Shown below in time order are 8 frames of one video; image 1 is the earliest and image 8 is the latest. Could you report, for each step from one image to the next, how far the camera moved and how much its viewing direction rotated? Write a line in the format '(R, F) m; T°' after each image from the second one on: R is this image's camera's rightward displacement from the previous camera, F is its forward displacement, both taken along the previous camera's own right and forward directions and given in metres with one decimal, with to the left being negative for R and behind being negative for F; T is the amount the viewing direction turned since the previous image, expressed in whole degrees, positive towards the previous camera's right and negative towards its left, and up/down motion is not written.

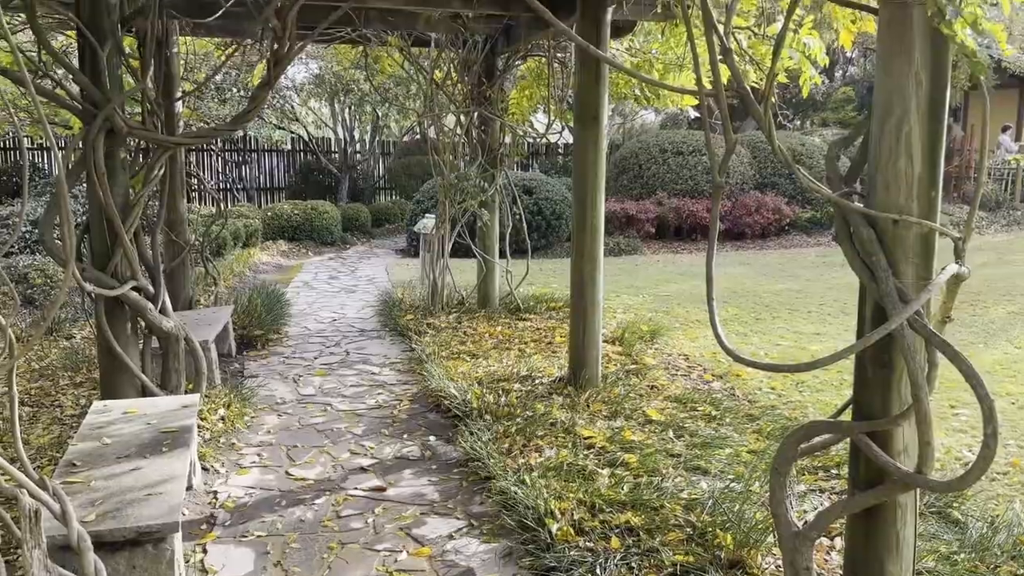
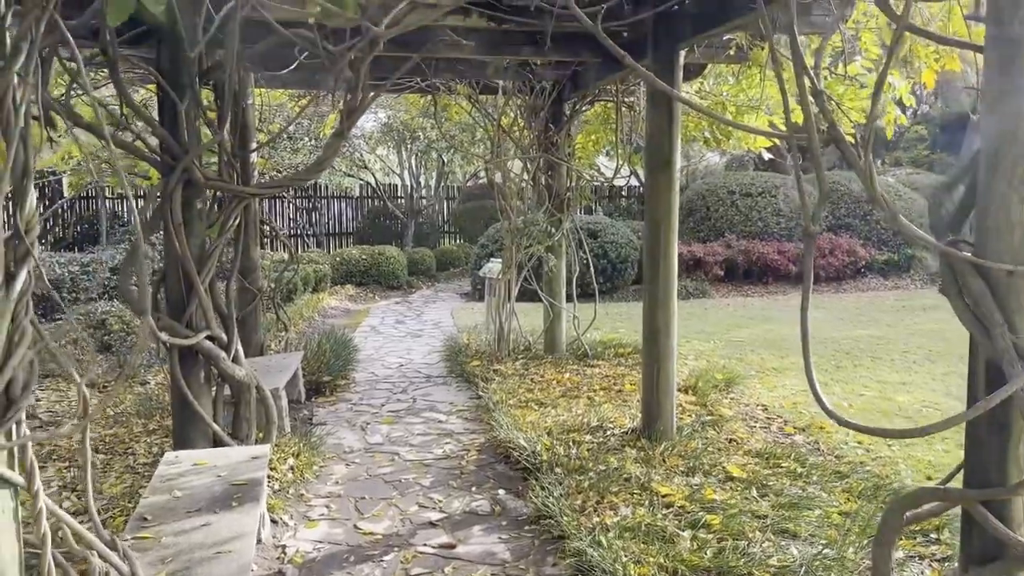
(0.0, +0.1) m; -4°
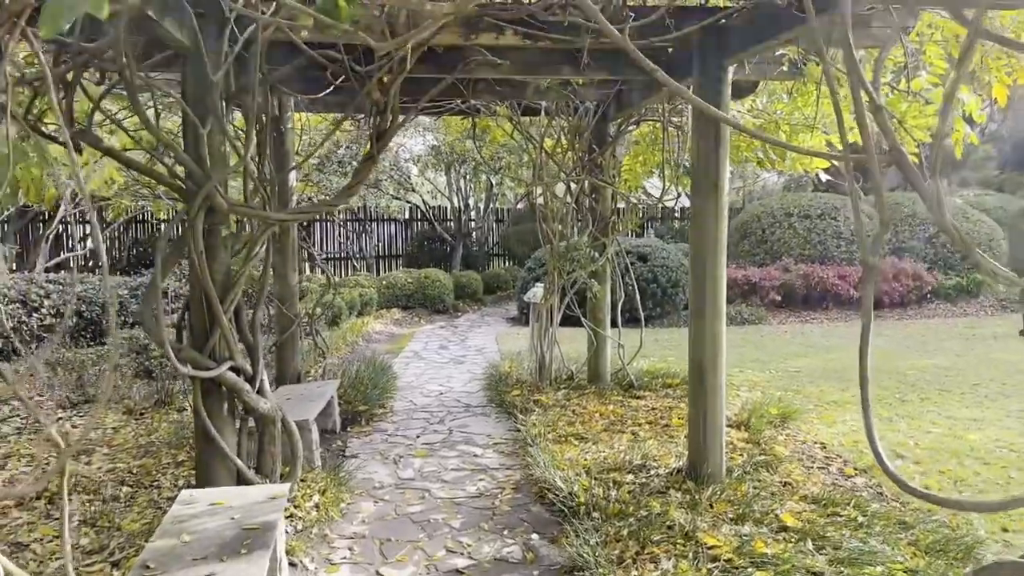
(+0.1, +0.2) m; -4°
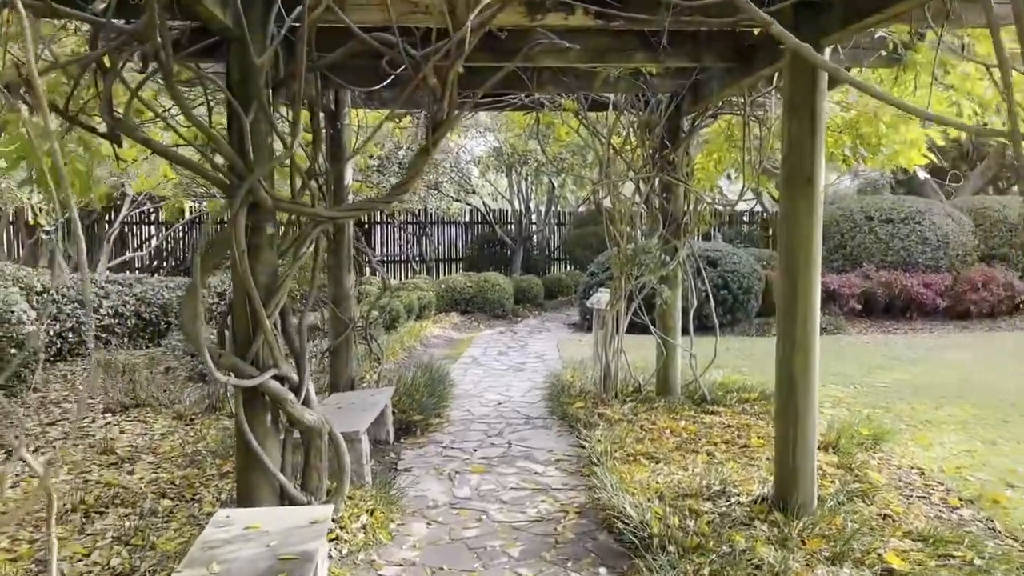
(0.0, +0.3) m; -4°
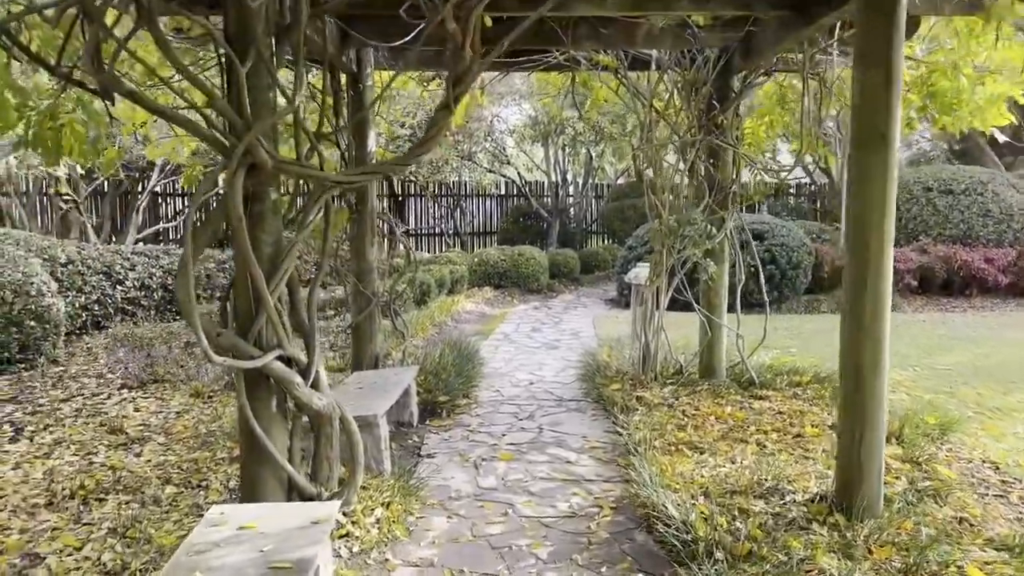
(0.0, +0.3) m; -3°
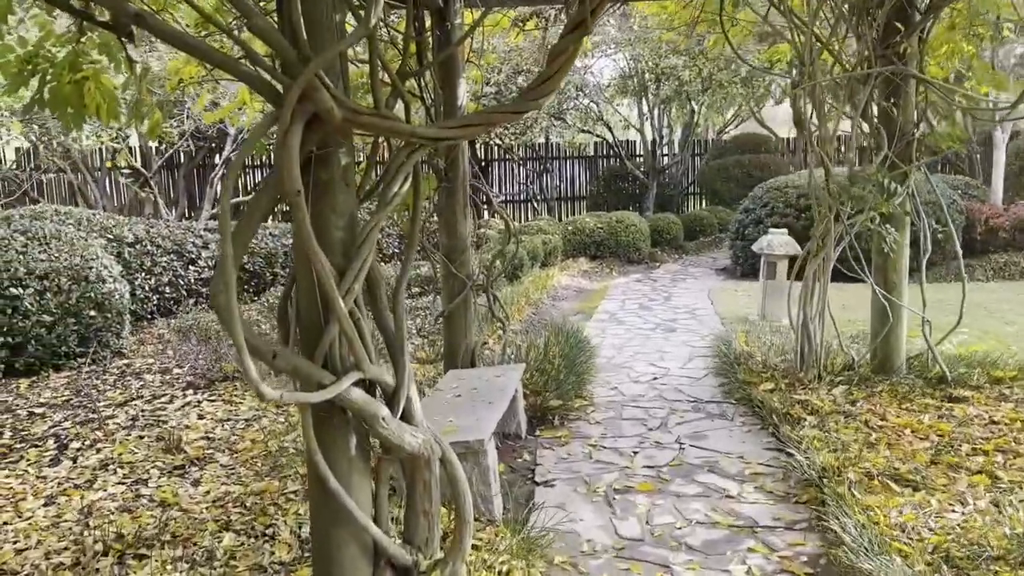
(-0.2, +0.8) m; -6°
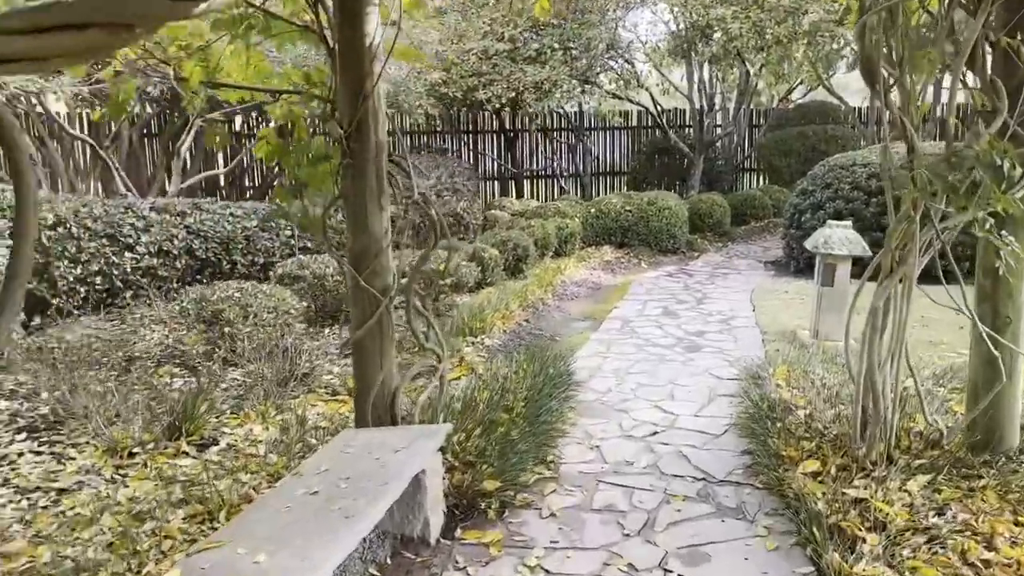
(+0.4, +1.1) m; -4°
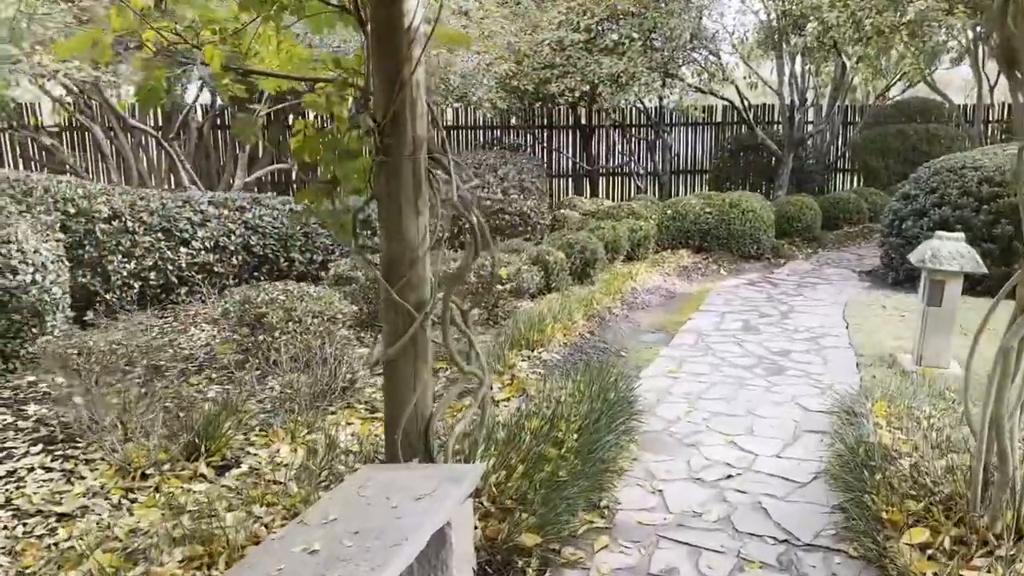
(+0.1, +0.4) m; -5°
